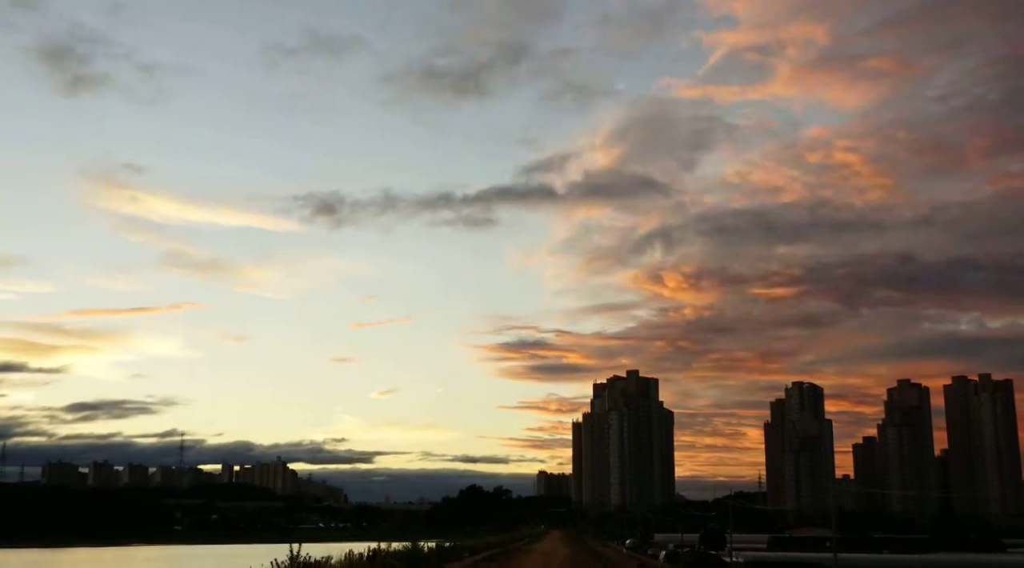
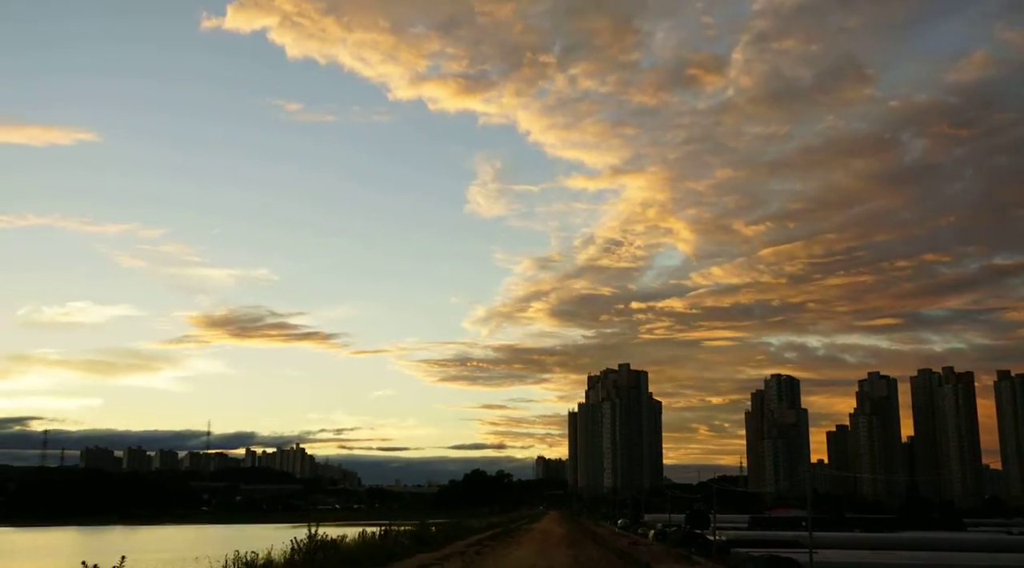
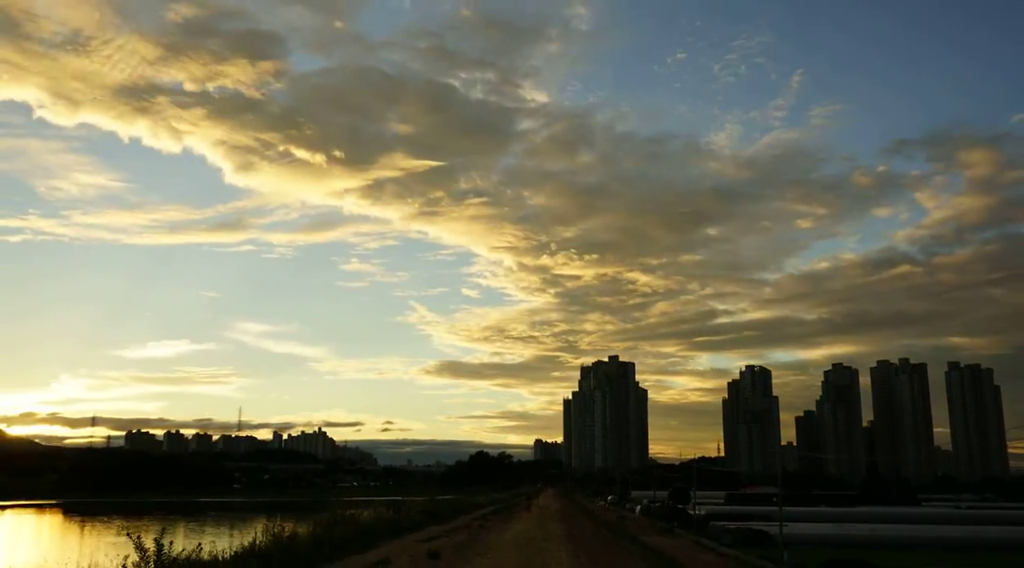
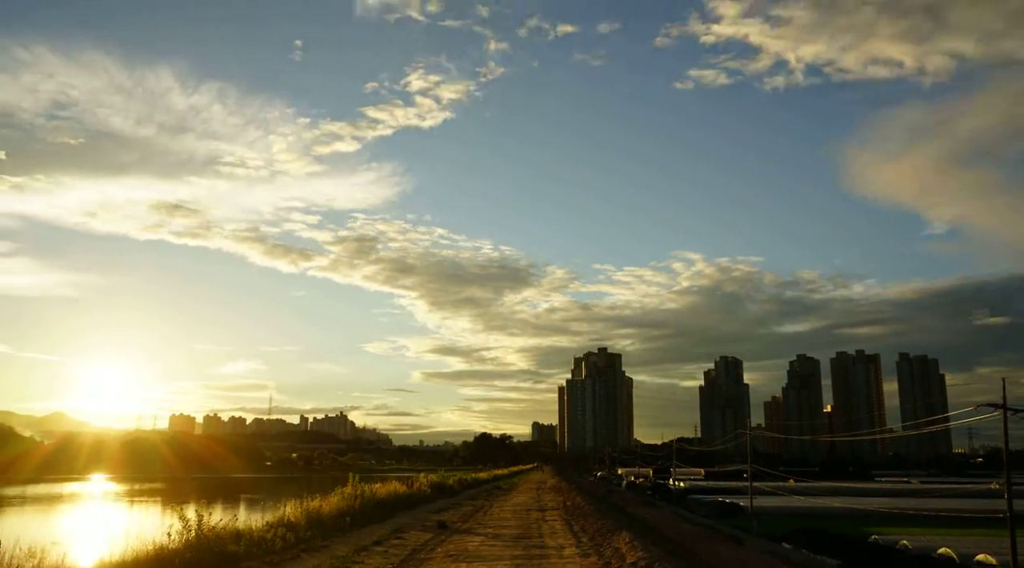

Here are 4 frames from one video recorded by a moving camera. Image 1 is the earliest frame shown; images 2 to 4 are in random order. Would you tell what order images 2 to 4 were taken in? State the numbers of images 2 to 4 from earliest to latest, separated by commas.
2, 3, 4
